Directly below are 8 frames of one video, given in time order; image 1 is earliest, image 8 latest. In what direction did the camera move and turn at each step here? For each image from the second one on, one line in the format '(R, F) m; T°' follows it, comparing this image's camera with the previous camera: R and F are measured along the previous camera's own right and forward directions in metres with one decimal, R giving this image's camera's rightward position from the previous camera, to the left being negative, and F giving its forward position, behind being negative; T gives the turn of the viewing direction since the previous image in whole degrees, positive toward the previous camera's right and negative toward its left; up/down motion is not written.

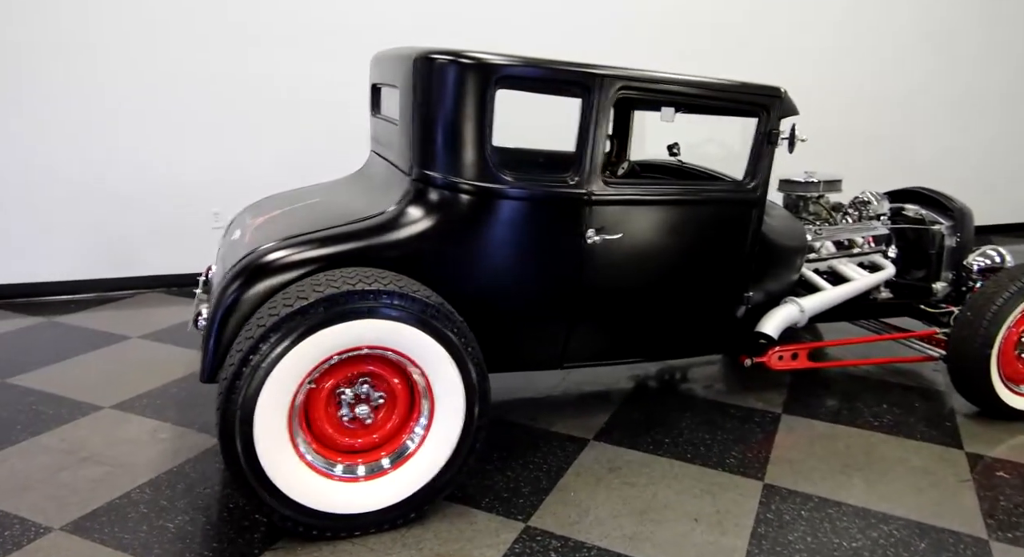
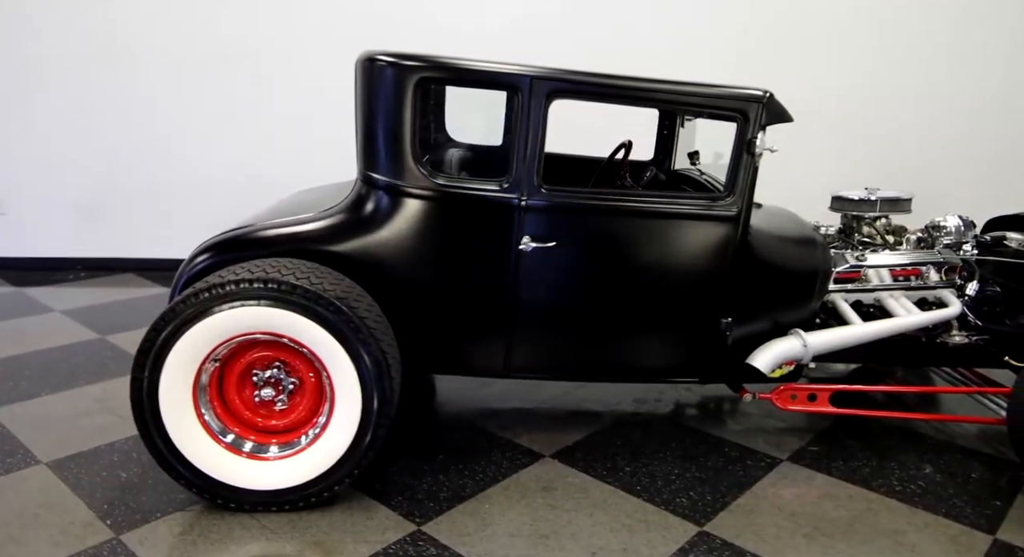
(+0.7, +0.1) m; -16°
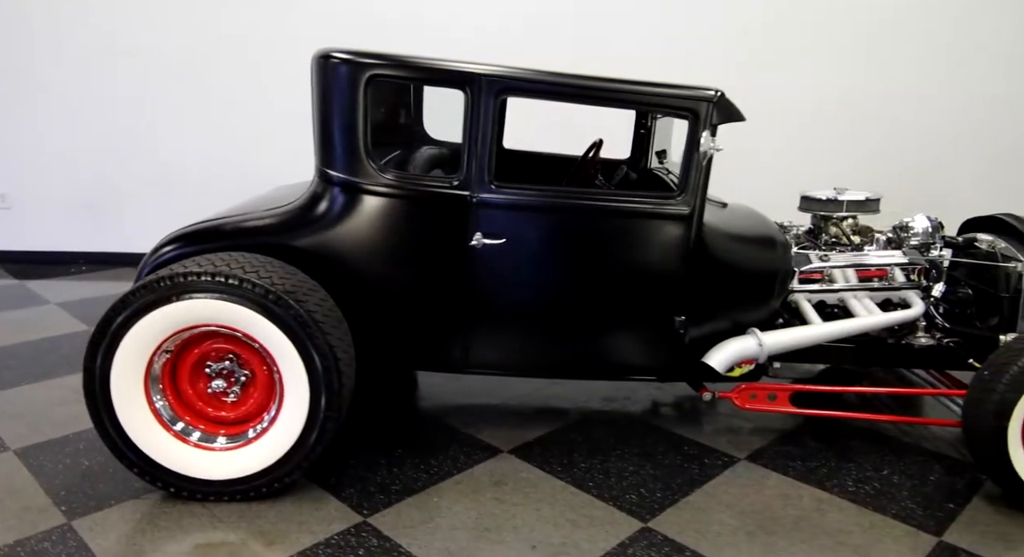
(+0.2, 0.0) m; -1°
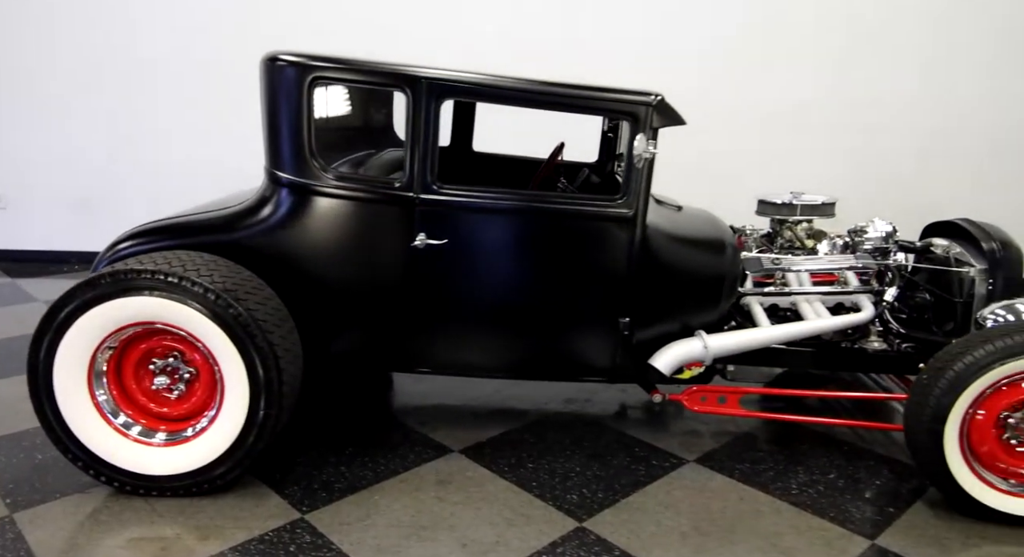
(+0.2, 0.0) m; -1°
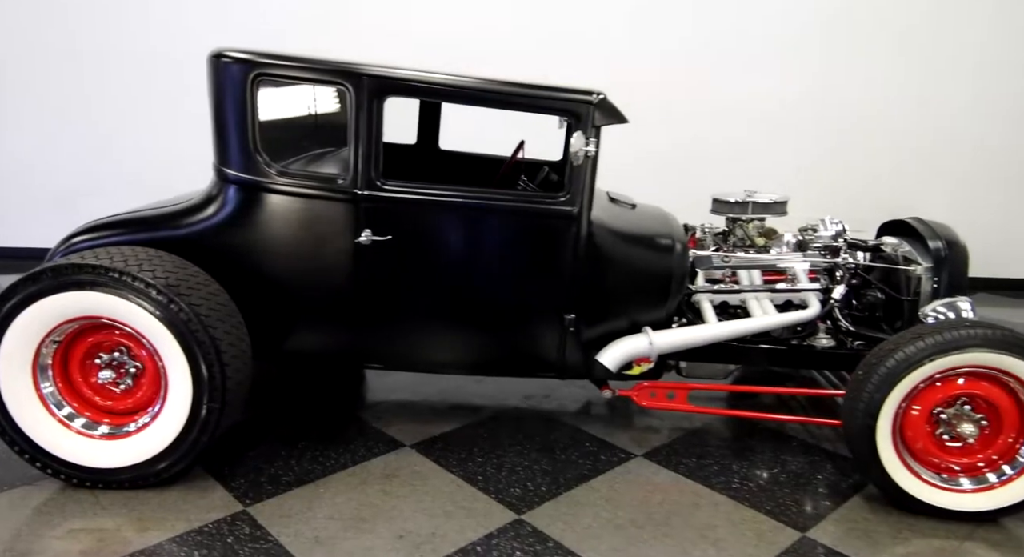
(+0.2, 0.0) m; 0°
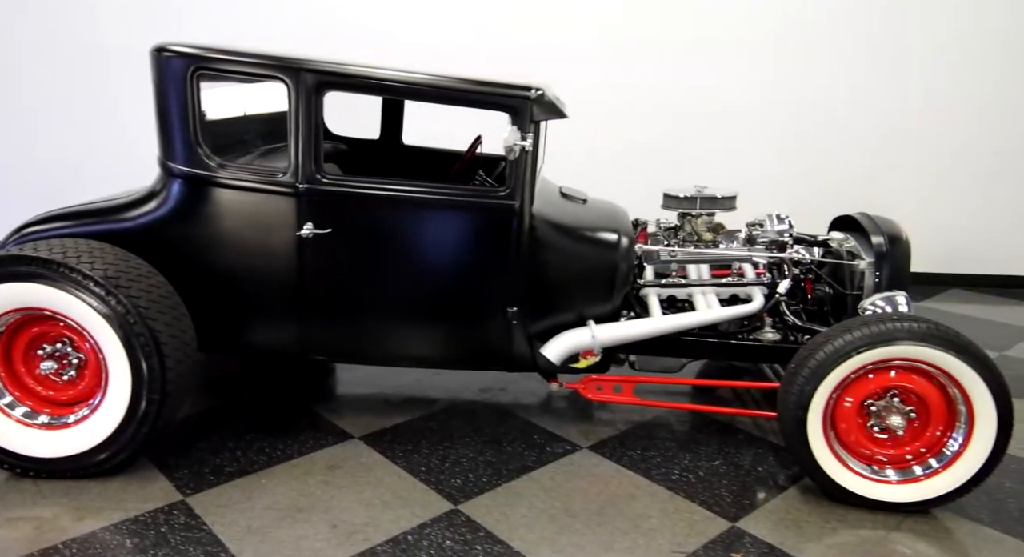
(+0.2, 0.0) m; 0°
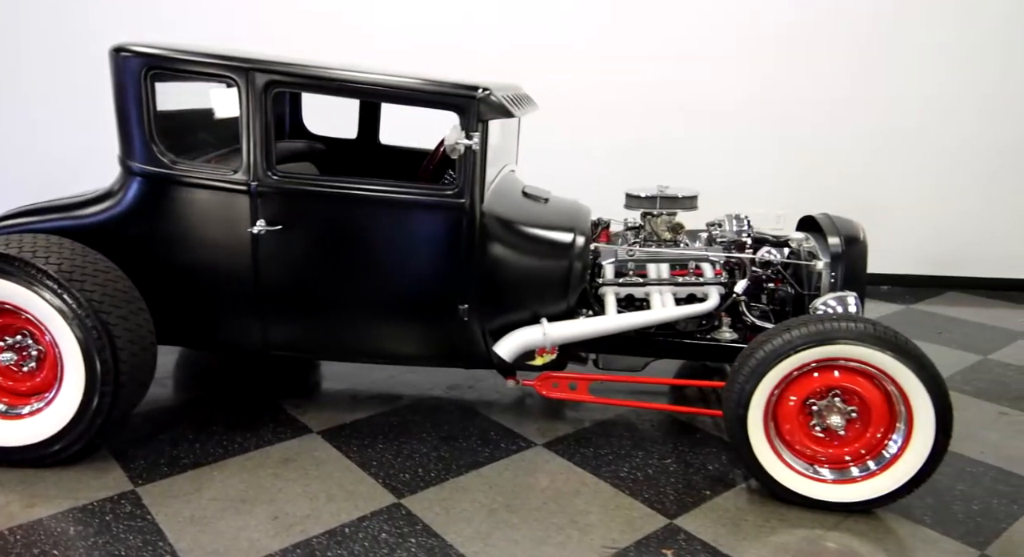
(+0.2, 0.0) m; -2°
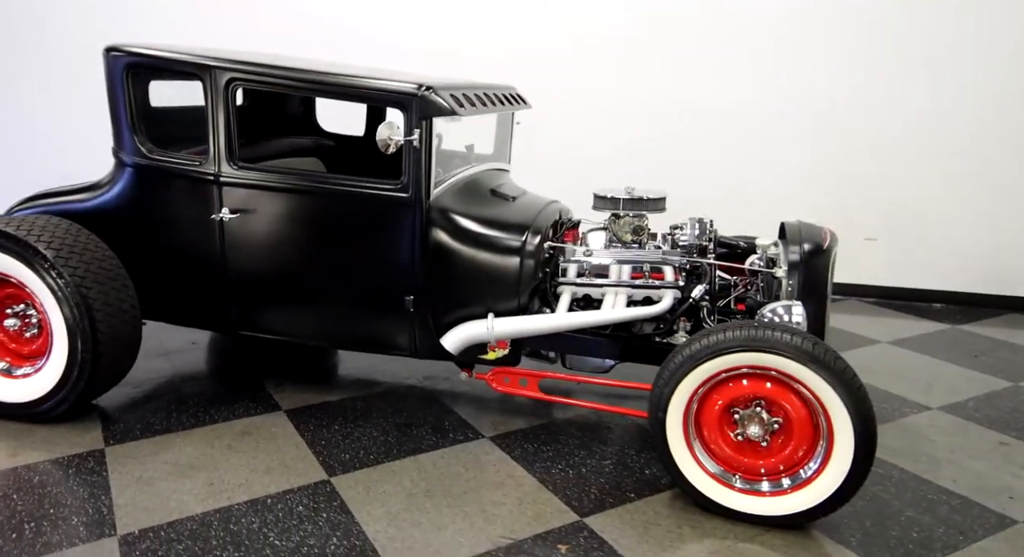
(+0.5, 0.0) m; -8°
